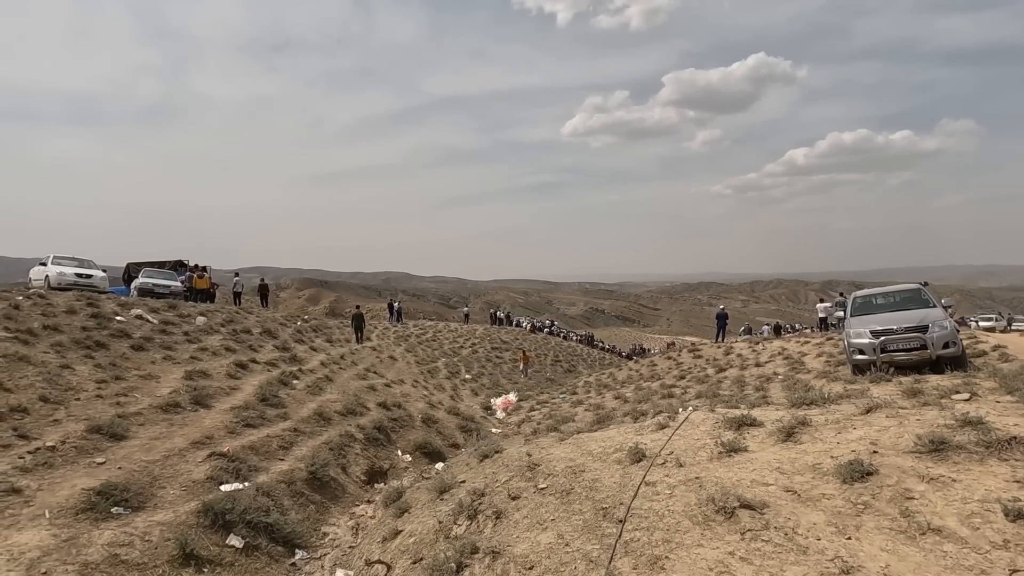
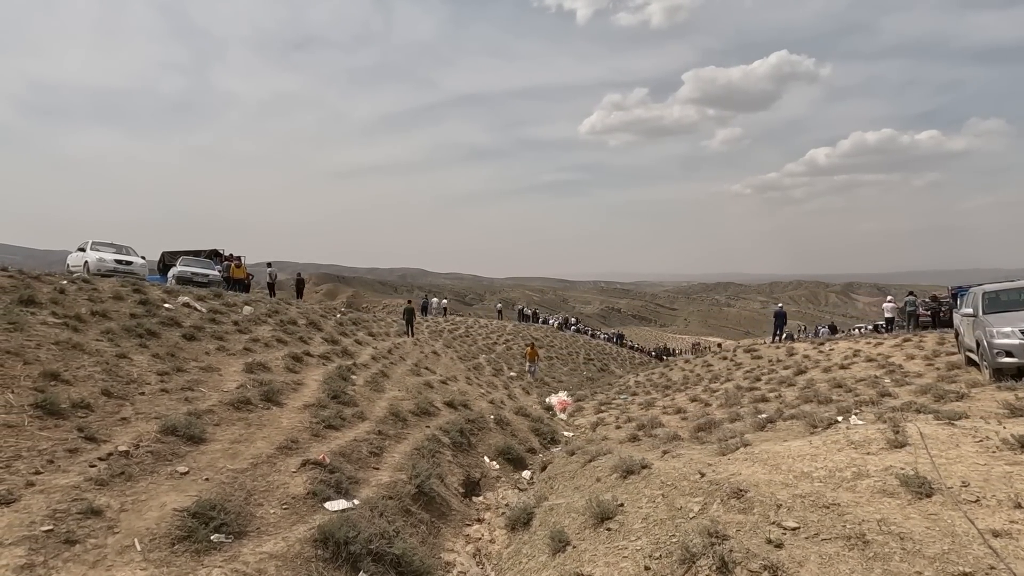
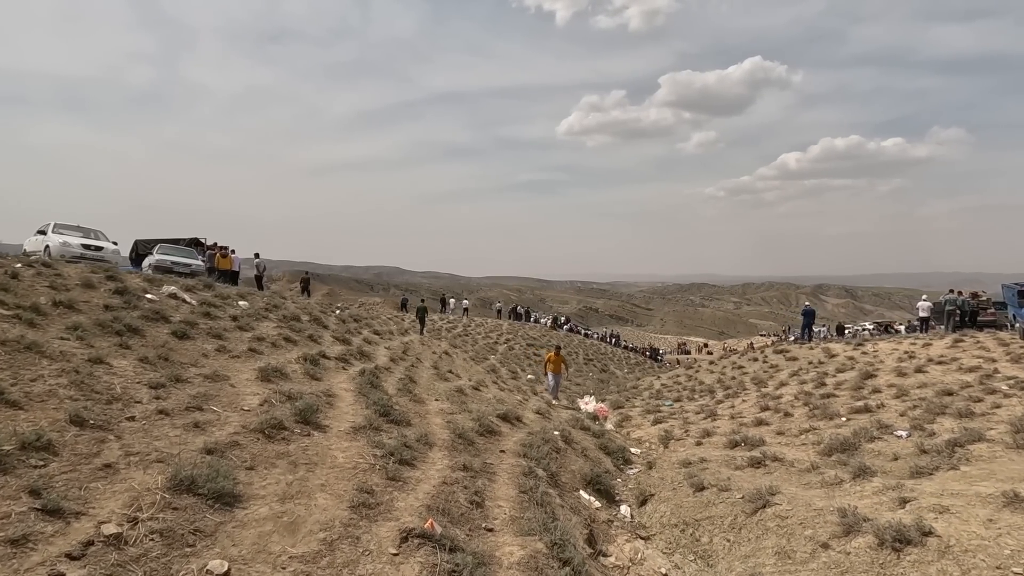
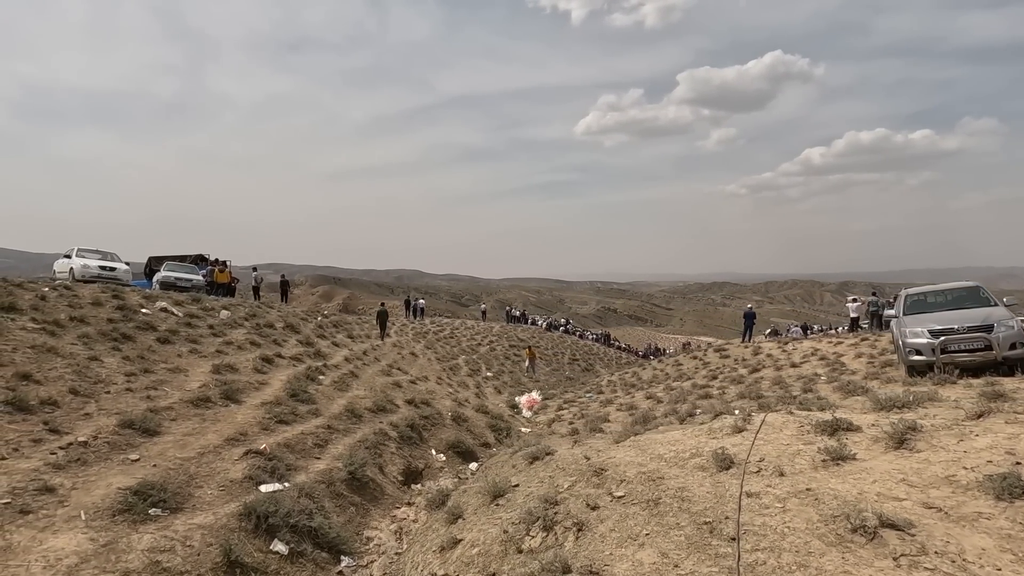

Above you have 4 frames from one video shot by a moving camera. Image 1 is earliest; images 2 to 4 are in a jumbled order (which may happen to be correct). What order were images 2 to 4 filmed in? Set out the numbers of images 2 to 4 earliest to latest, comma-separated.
4, 2, 3
